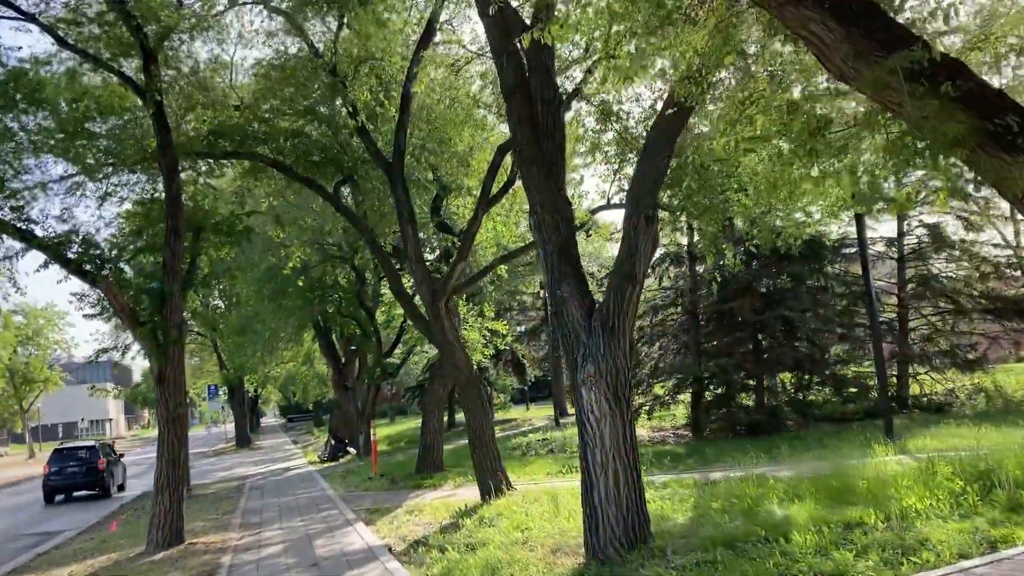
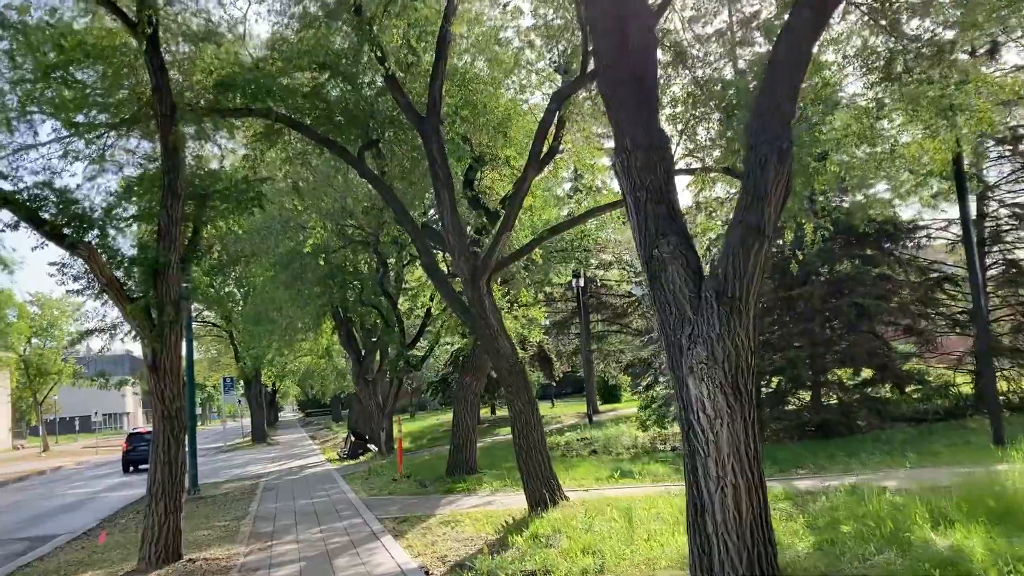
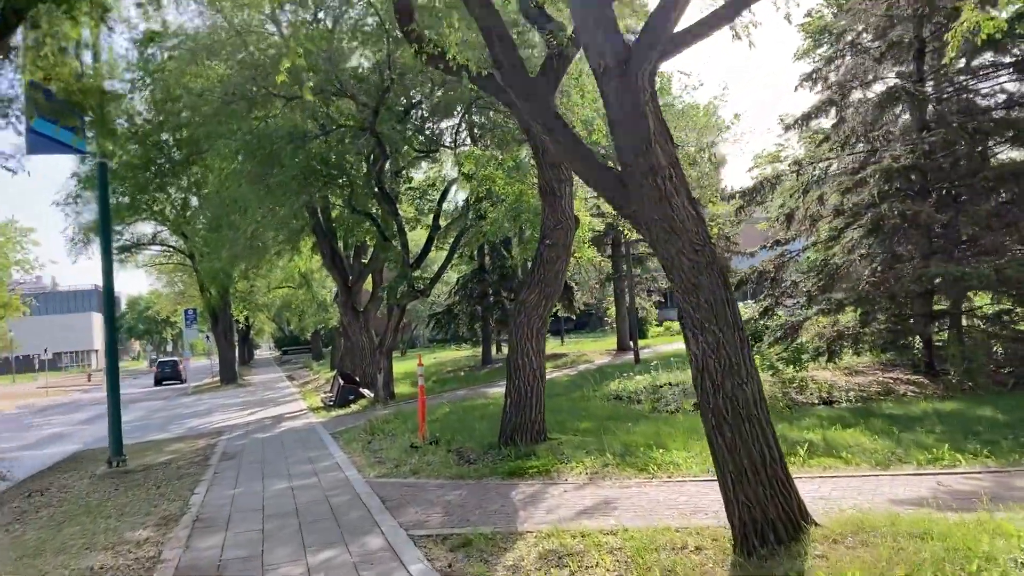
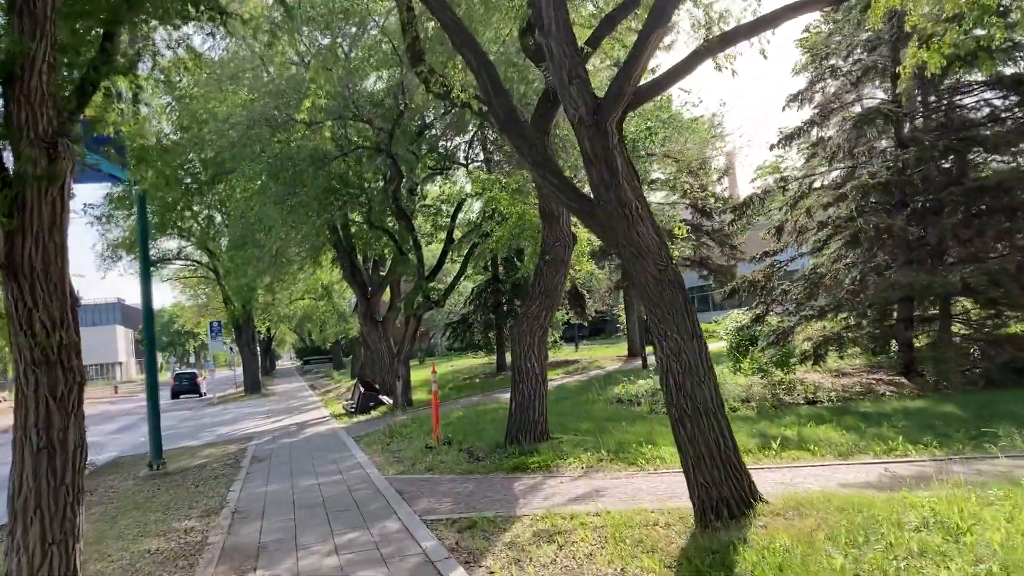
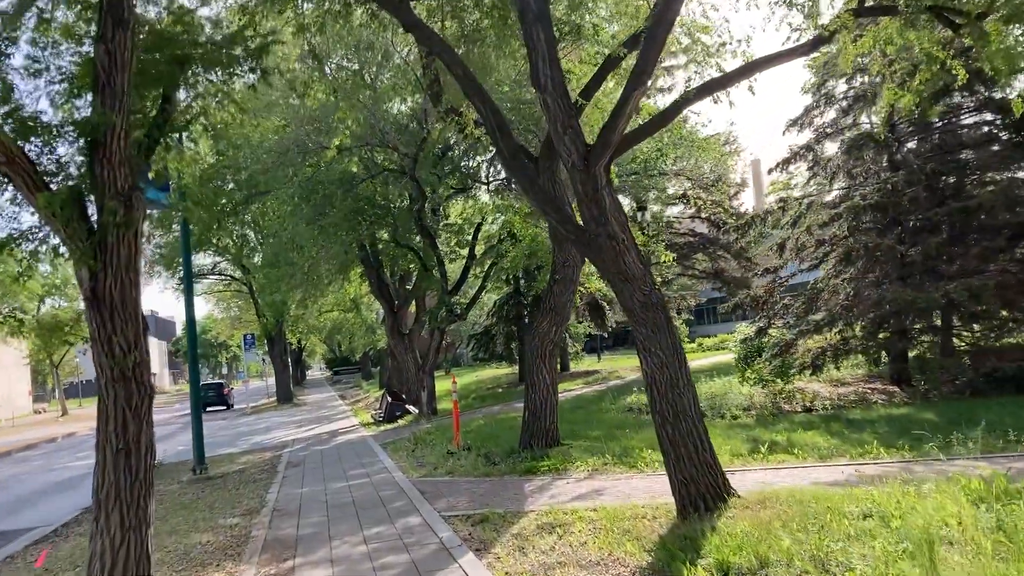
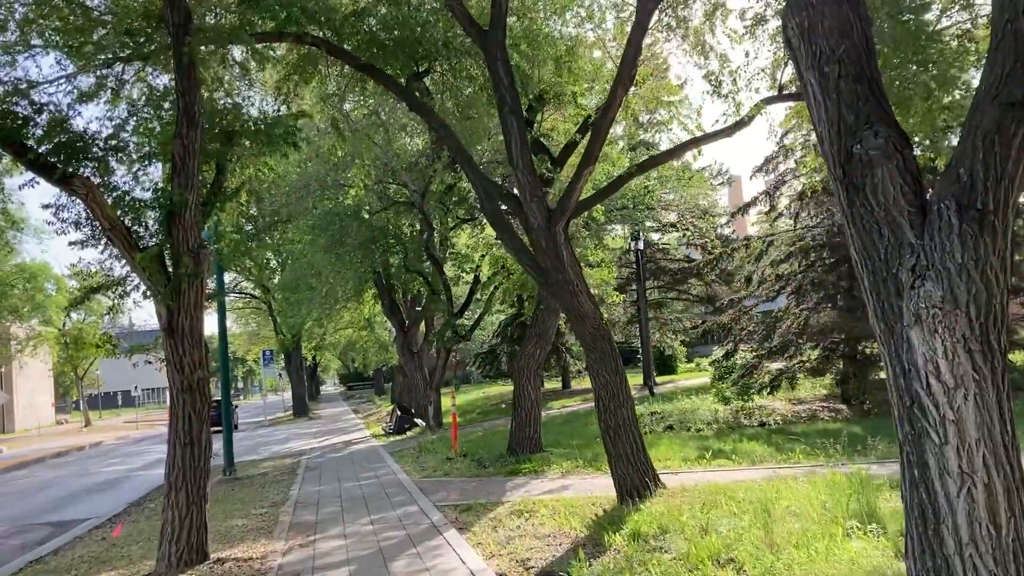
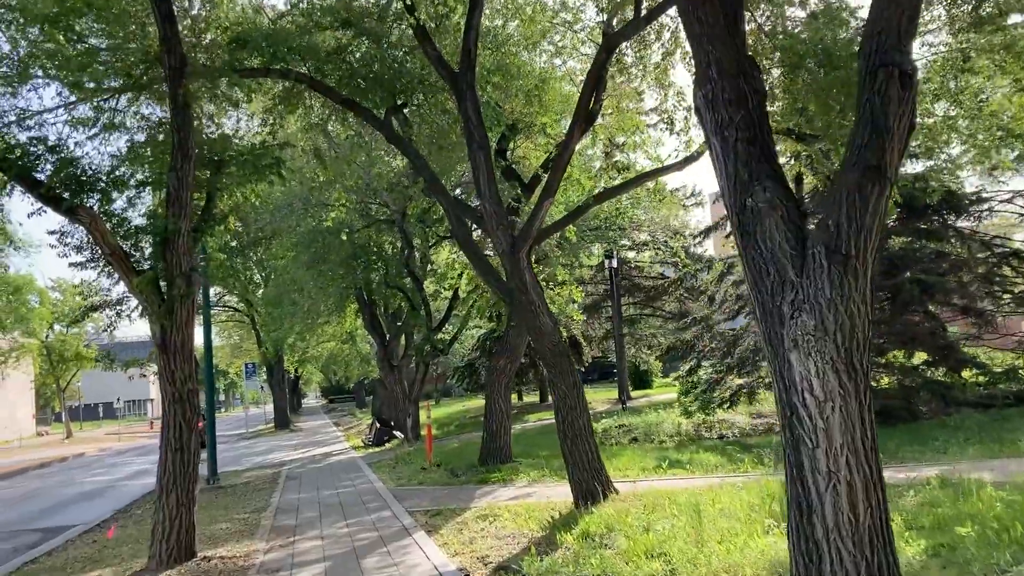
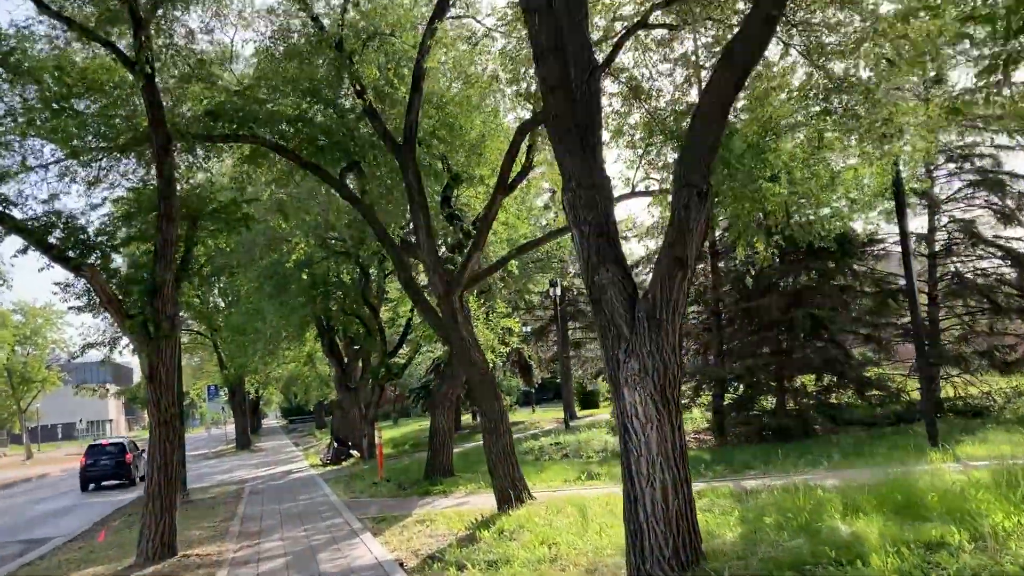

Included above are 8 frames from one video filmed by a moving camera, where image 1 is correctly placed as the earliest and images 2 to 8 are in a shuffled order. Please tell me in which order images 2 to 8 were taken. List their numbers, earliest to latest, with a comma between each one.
8, 2, 7, 6, 5, 4, 3
